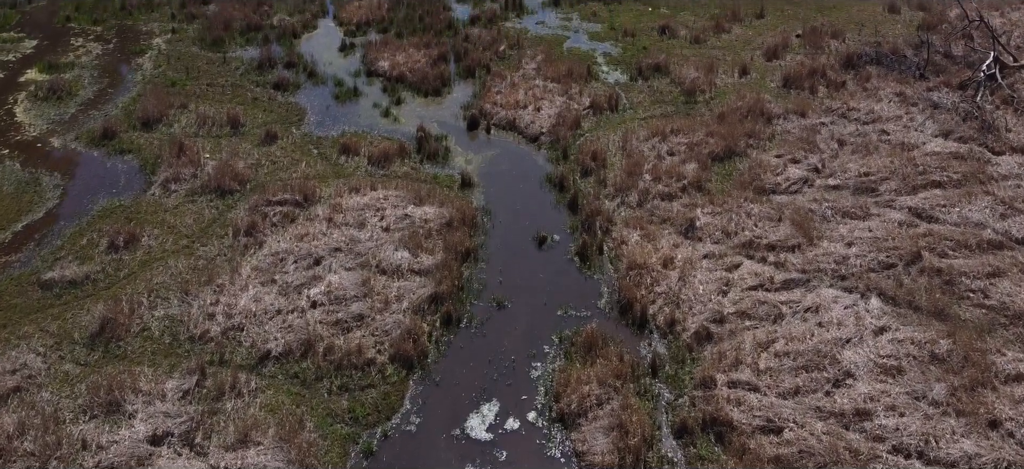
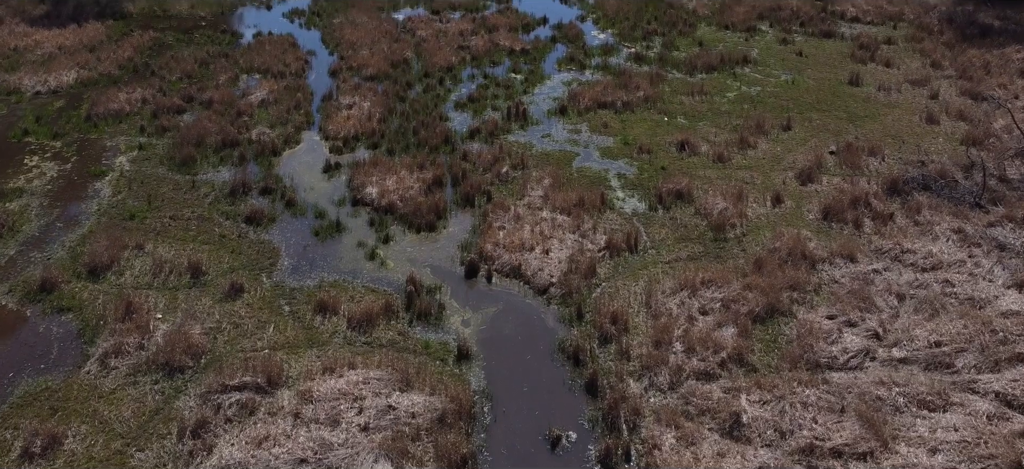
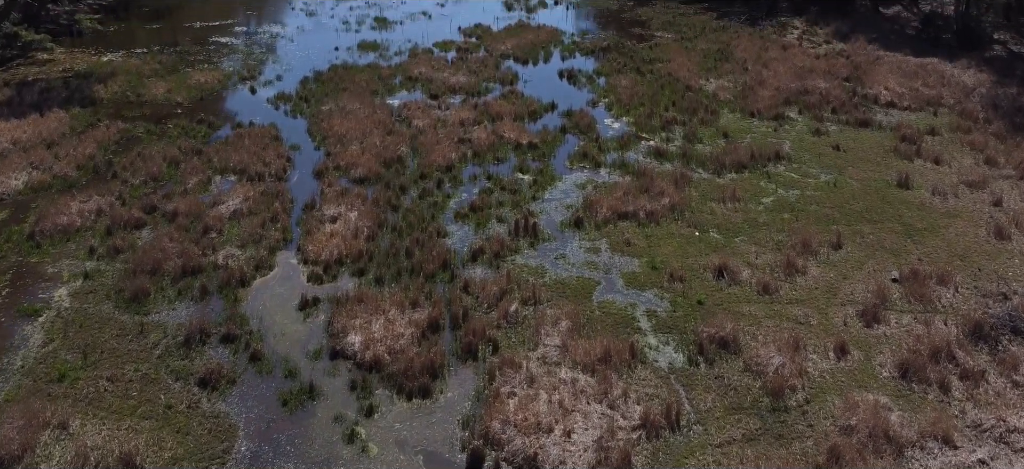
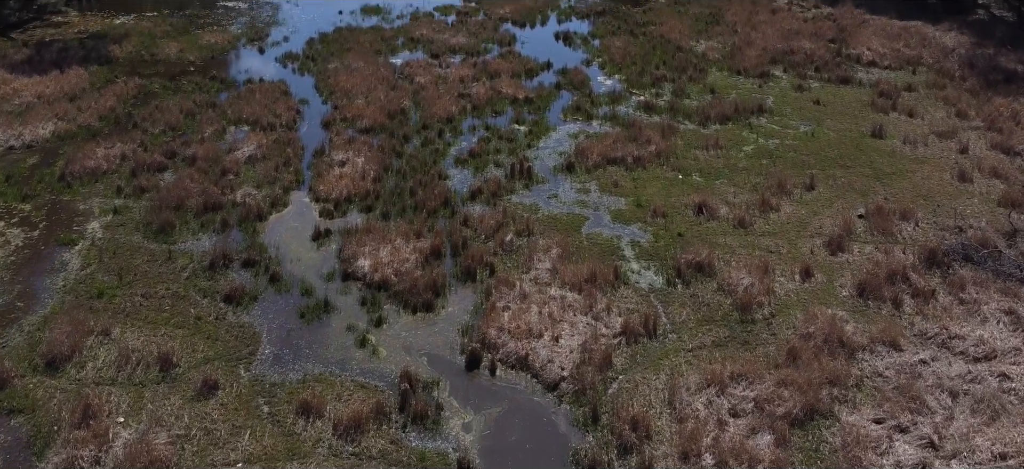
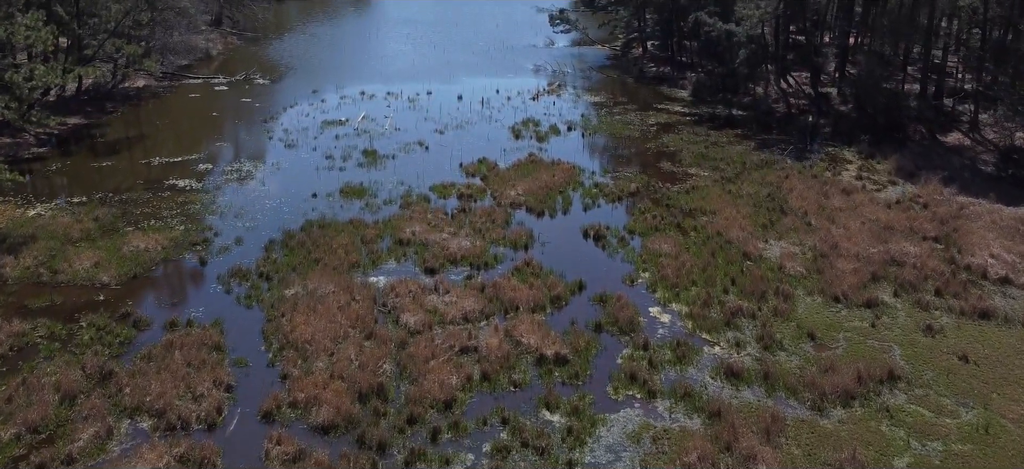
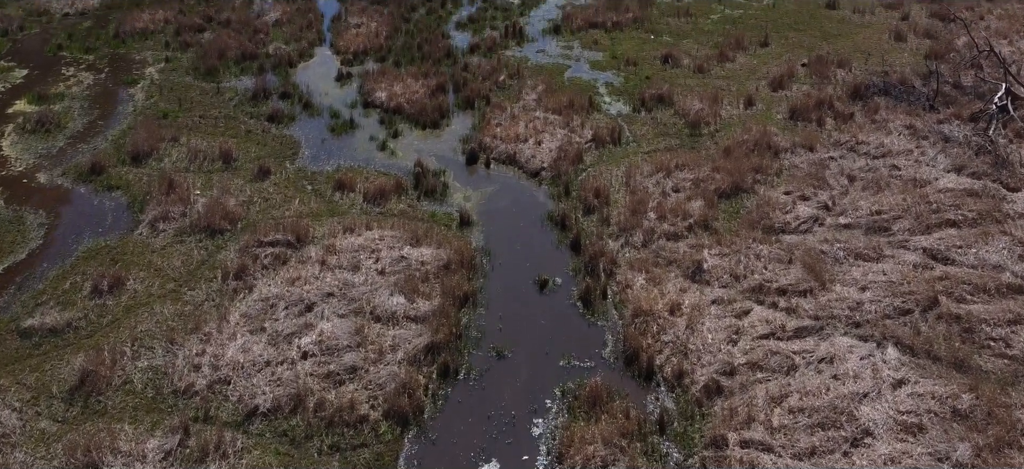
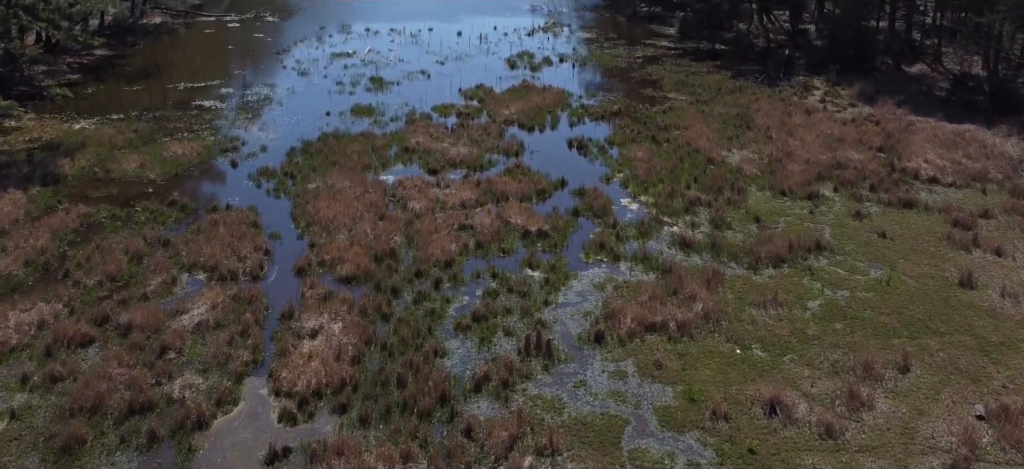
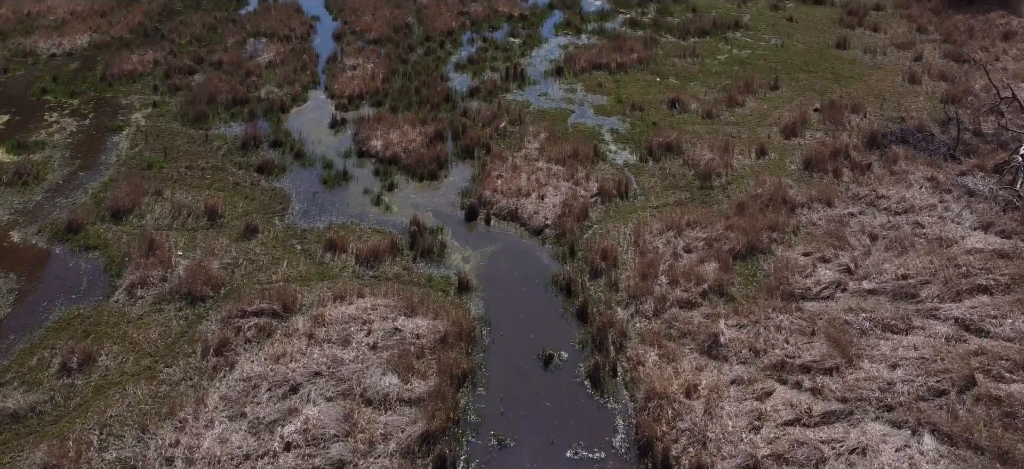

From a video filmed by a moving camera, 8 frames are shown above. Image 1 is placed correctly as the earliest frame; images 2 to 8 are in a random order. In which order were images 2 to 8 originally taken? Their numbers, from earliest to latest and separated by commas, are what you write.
6, 8, 2, 4, 3, 7, 5
